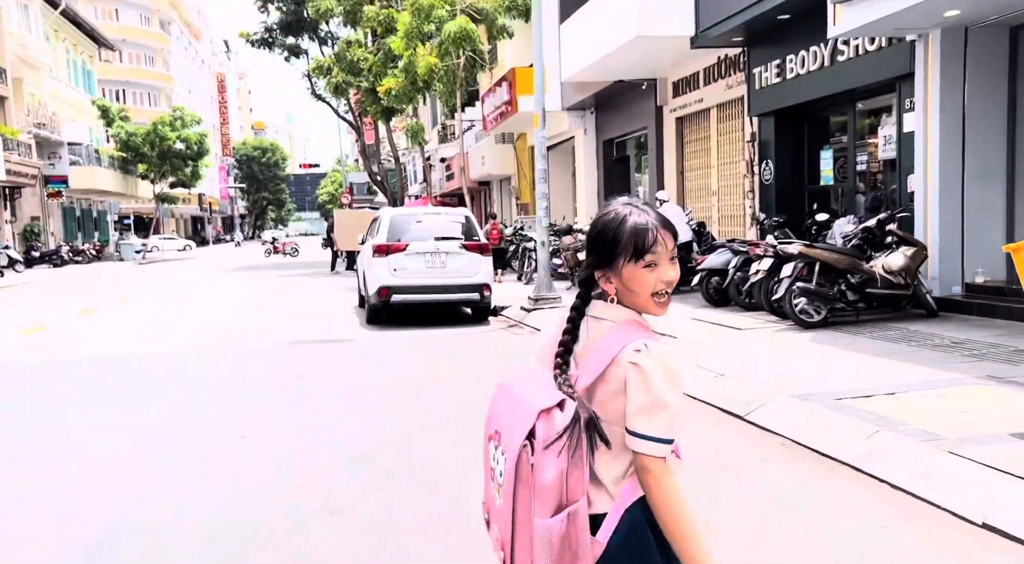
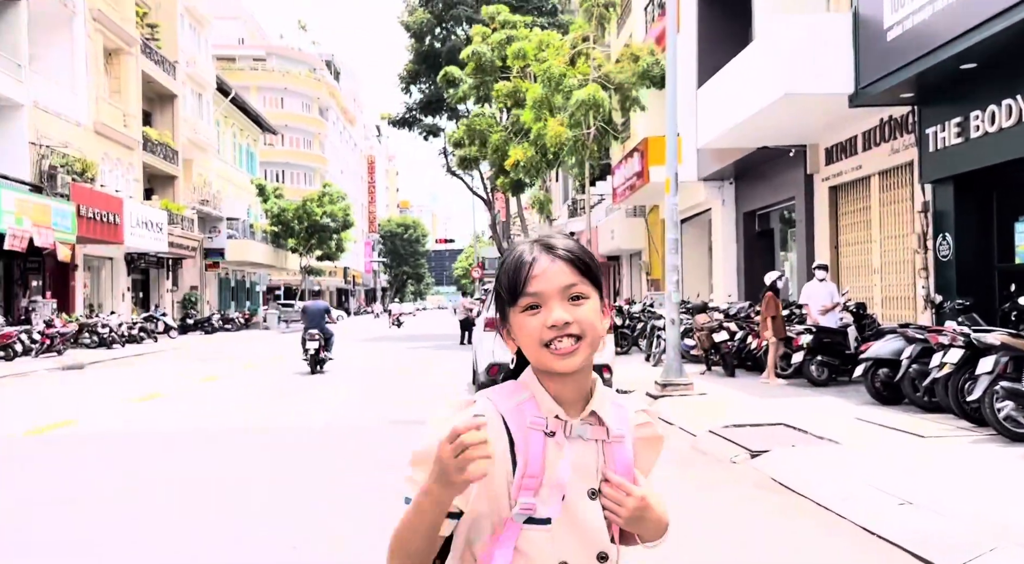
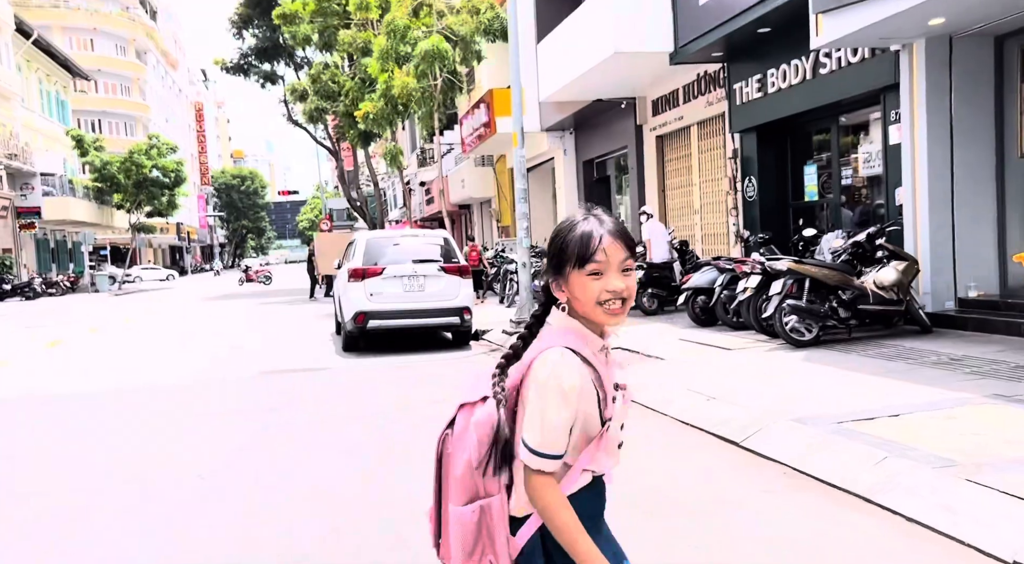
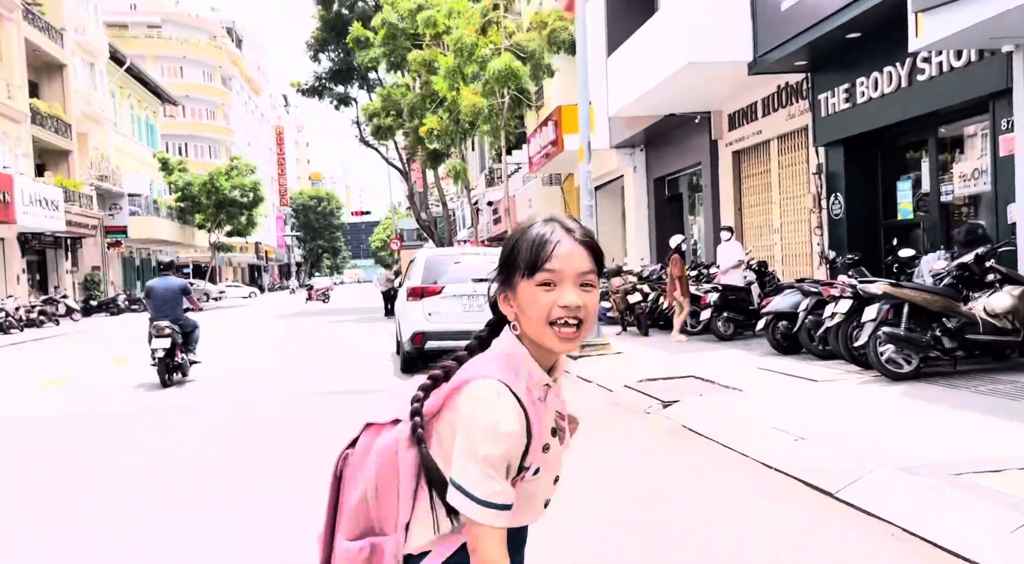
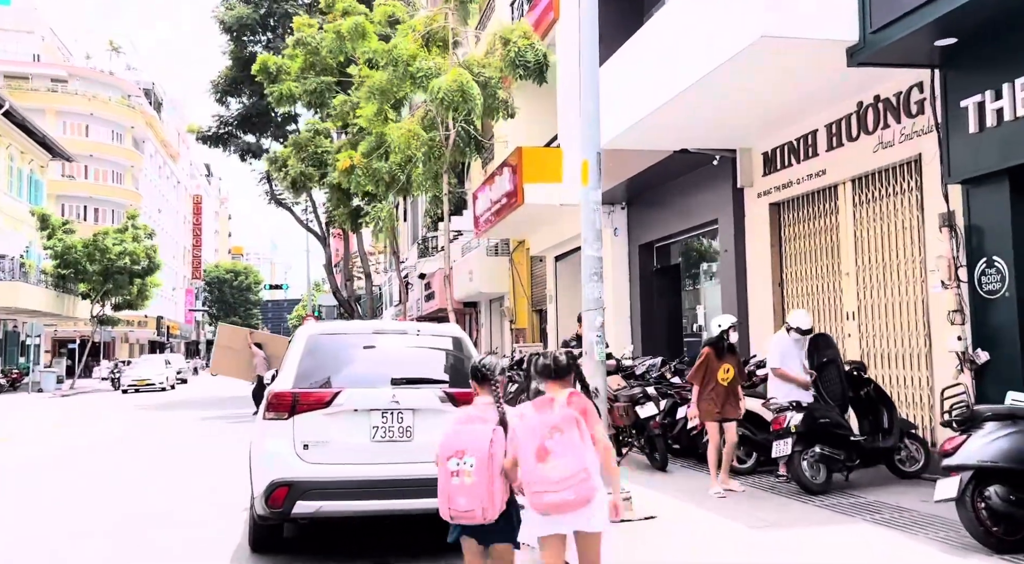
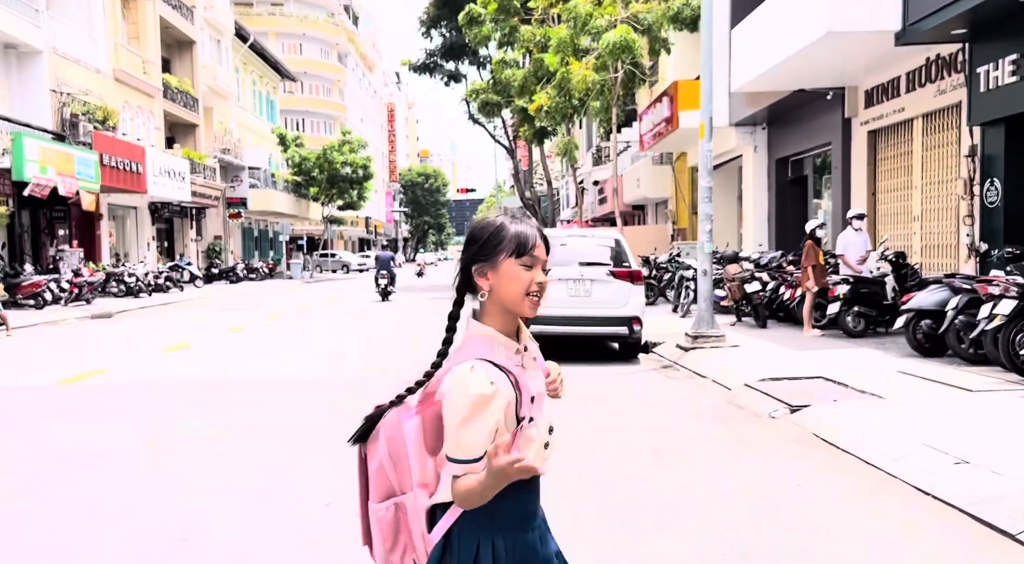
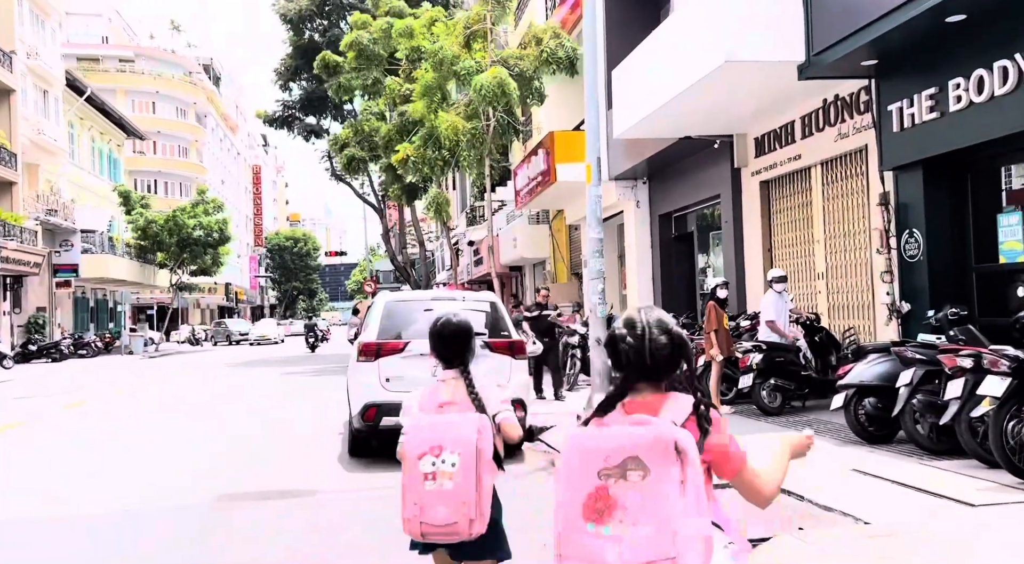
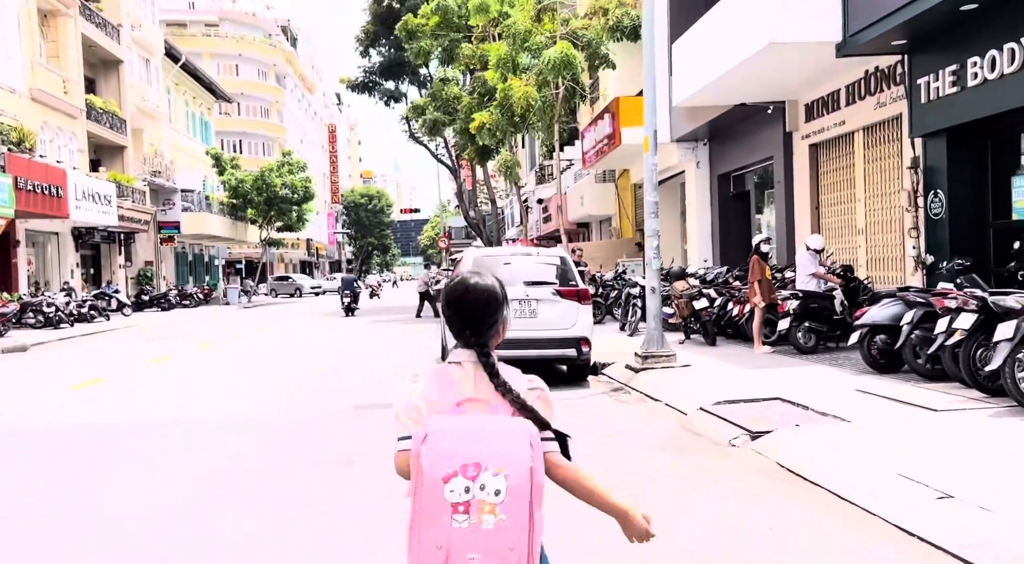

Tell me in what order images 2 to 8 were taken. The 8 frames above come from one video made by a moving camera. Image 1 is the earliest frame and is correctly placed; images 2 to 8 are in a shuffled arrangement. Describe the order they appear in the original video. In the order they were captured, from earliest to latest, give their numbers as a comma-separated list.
3, 4, 2, 6, 8, 7, 5
